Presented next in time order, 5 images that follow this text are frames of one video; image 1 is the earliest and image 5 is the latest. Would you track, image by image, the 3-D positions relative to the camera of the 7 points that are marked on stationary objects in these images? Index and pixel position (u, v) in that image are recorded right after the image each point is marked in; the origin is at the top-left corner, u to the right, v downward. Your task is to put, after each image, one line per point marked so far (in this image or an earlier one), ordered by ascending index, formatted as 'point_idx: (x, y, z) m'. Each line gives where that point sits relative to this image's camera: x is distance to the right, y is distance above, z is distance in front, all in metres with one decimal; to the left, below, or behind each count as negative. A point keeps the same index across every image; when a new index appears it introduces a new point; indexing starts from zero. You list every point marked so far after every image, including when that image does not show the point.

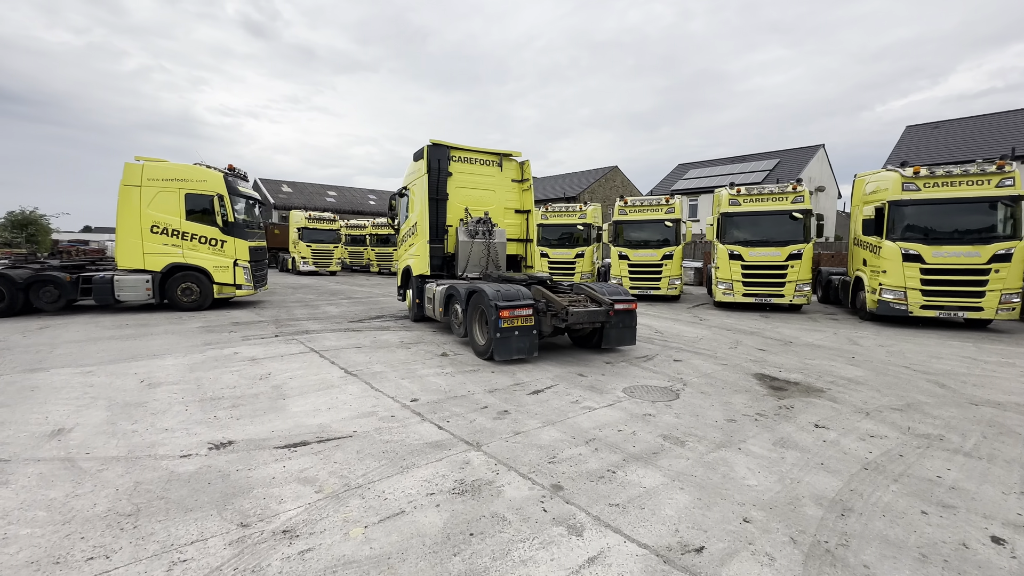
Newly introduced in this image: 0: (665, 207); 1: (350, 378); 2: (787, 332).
0: (+5.4, +2.8, +15.8) m
1: (-2.0, -1.1, +5.6) m
2: (+5.8, -0.9, +9.4) m
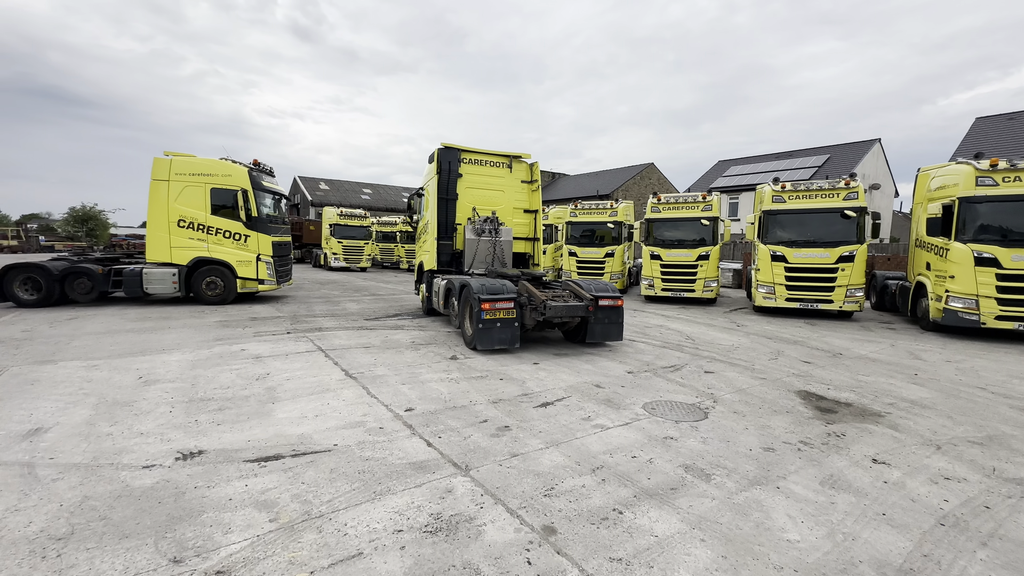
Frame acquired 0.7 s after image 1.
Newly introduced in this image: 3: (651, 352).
0: (+6.3, +2.8, +14.9) m
1: (-1.9, -1.1, +5.3) m
2: (+6.1, -1.0, +8.5) m
3: (+2.2, -1.0, +7.2) m
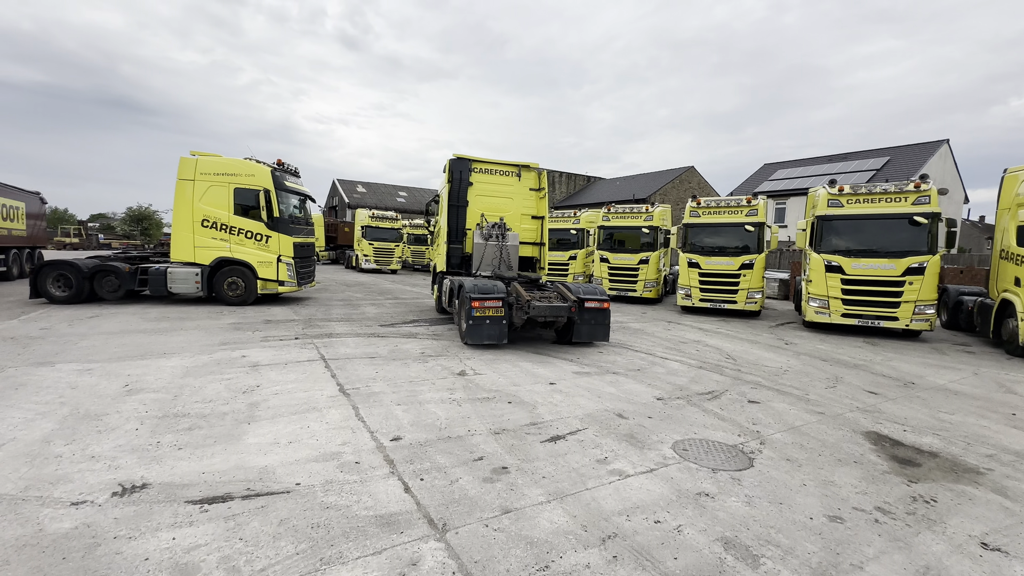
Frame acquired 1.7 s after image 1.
0: (+7.1, +2.4, +13.7) m
1: (-1.8, -1.2, +4.8) m
2: (+6.5, -1.3, +7.4) m
3: (+2.4, -1.2, +6.3) m
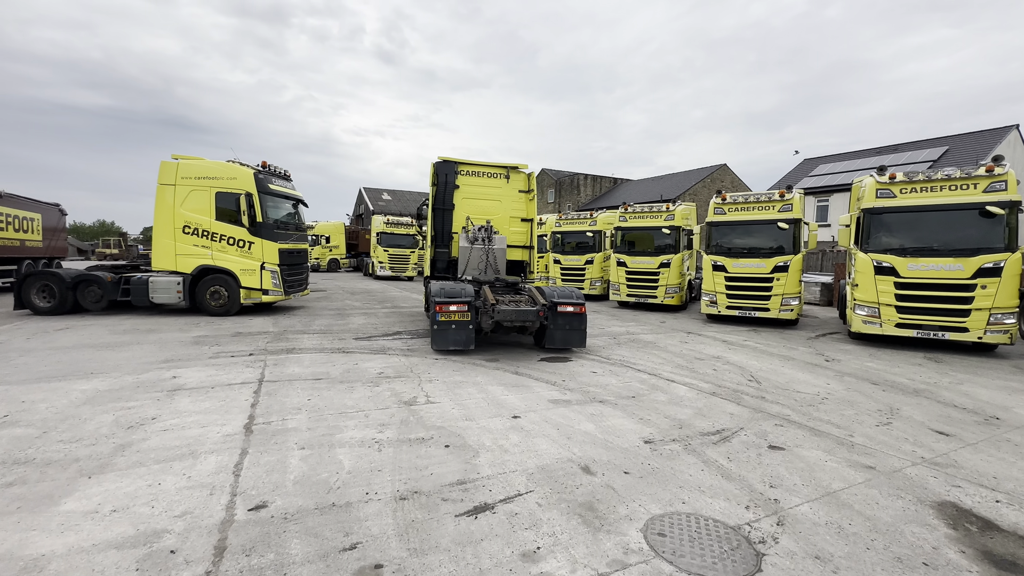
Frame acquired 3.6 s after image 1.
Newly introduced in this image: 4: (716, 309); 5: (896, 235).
0: (+7.2, +2.3, +12.2) m
1: (-2.3, -1.3, +3.8) m
2: (+6.1, -1.4, +5.8) m
3: (+2.0, -1.3, +5.1) m
4: (+5.7, -0.6, +12.6) m
5: (+7.7, +1.1, +9.0) m
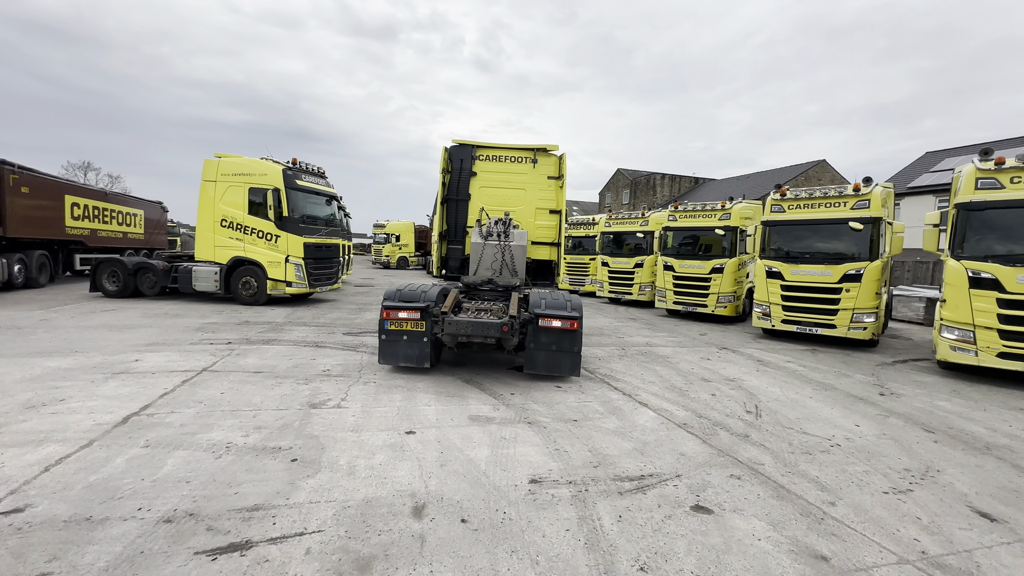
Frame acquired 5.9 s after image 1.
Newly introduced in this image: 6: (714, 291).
0: (+7.7, +2.0, +10.1) m
1: (-3.3, -1.2, +3.7) m
2: (+5.3, -1.6, +4.1) m
3: (+1.2, -1.4, +4.1) m
4: (+6.2, -0.8, +10.8) m
5: (+7.6, +0.8, +6.9) m
6: (+5.9, -0.1, +13.1) m
